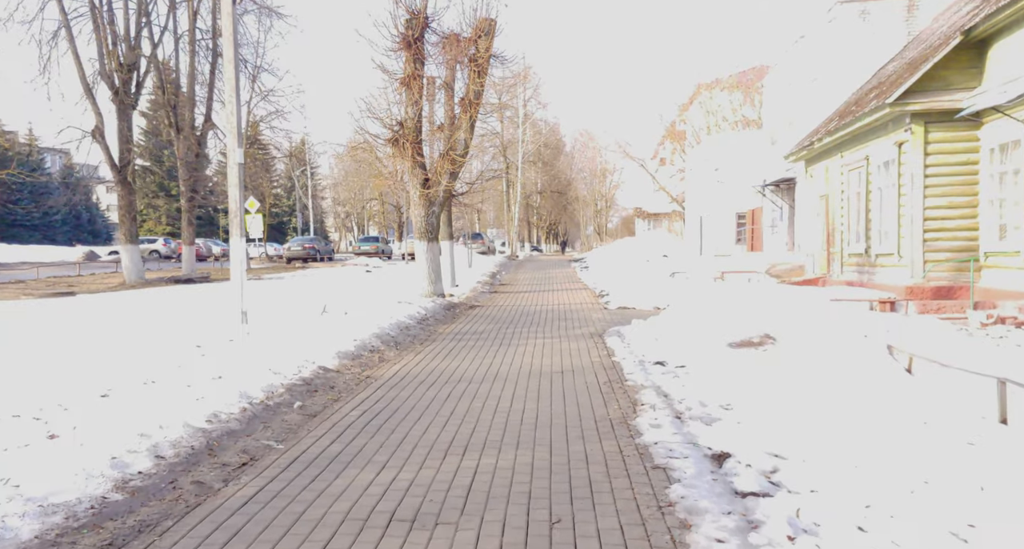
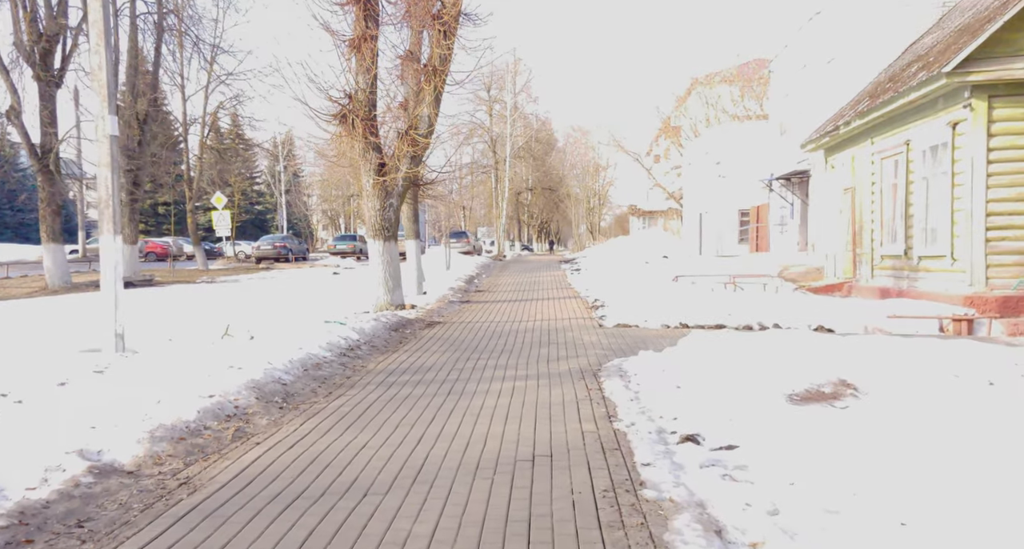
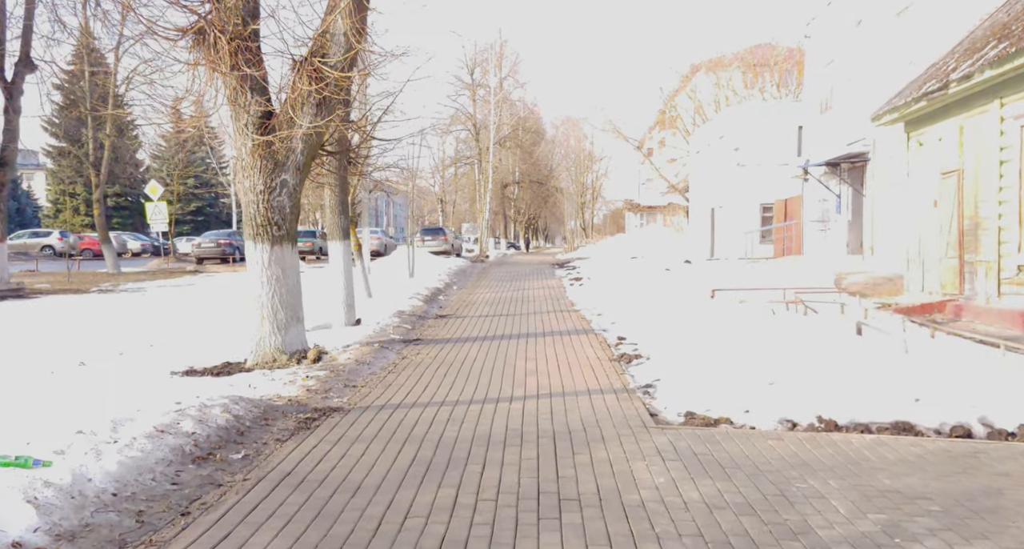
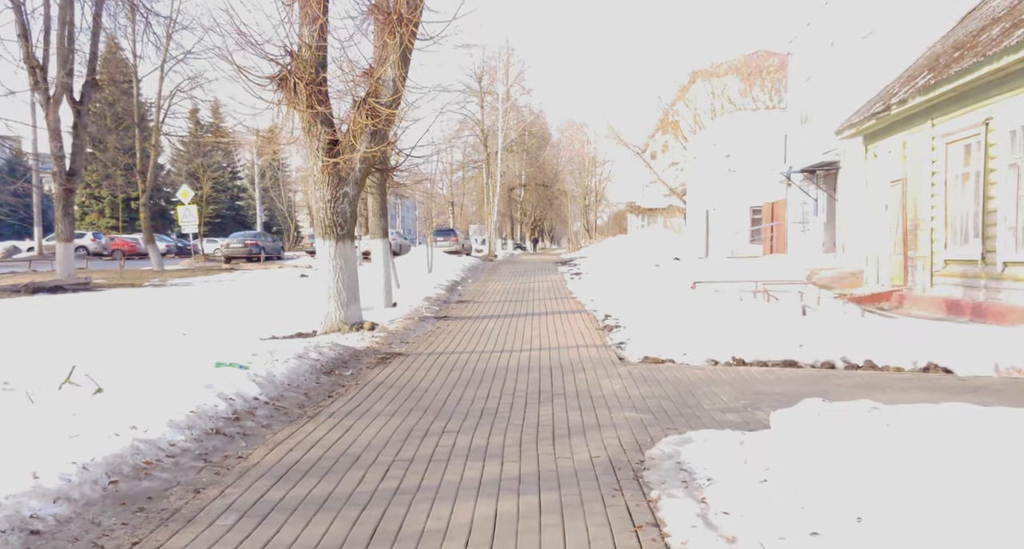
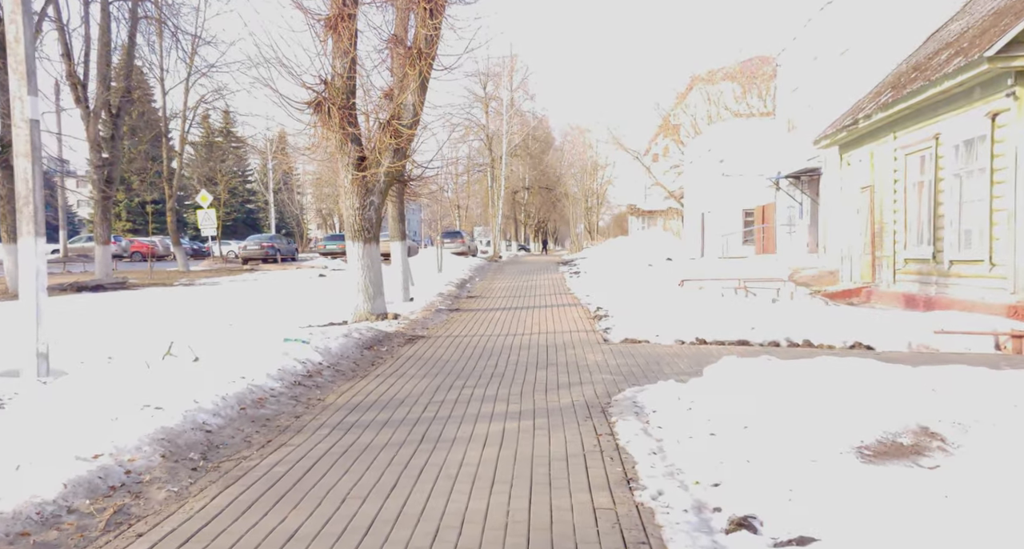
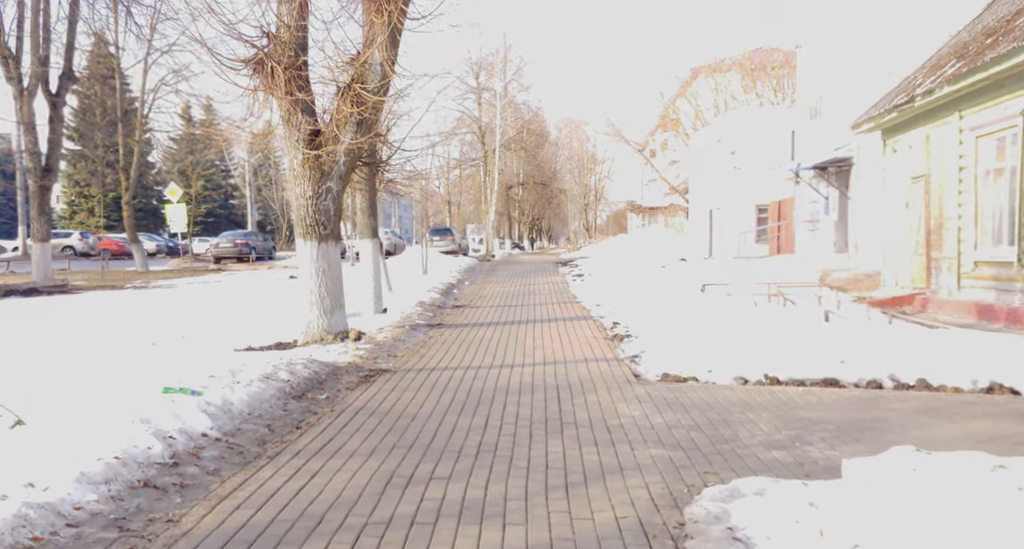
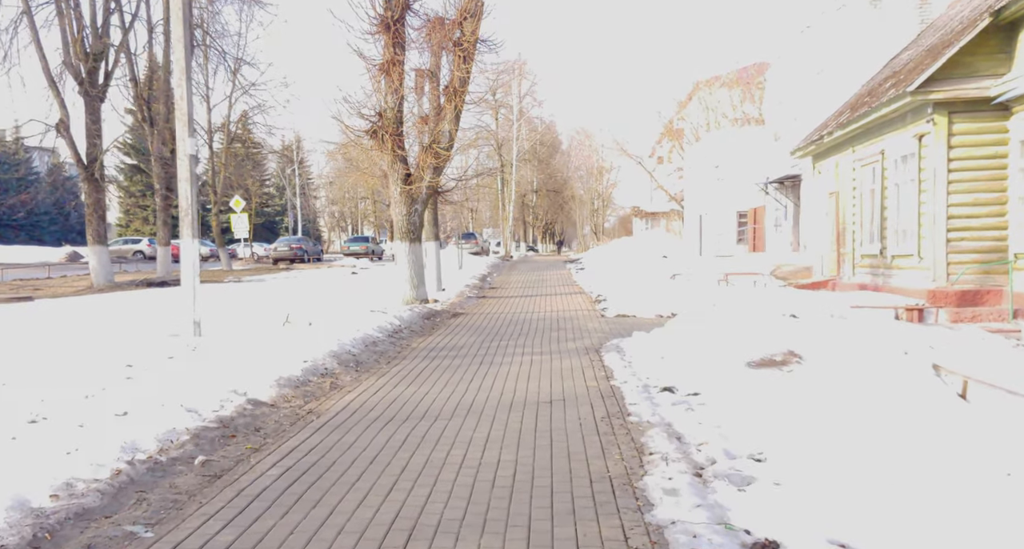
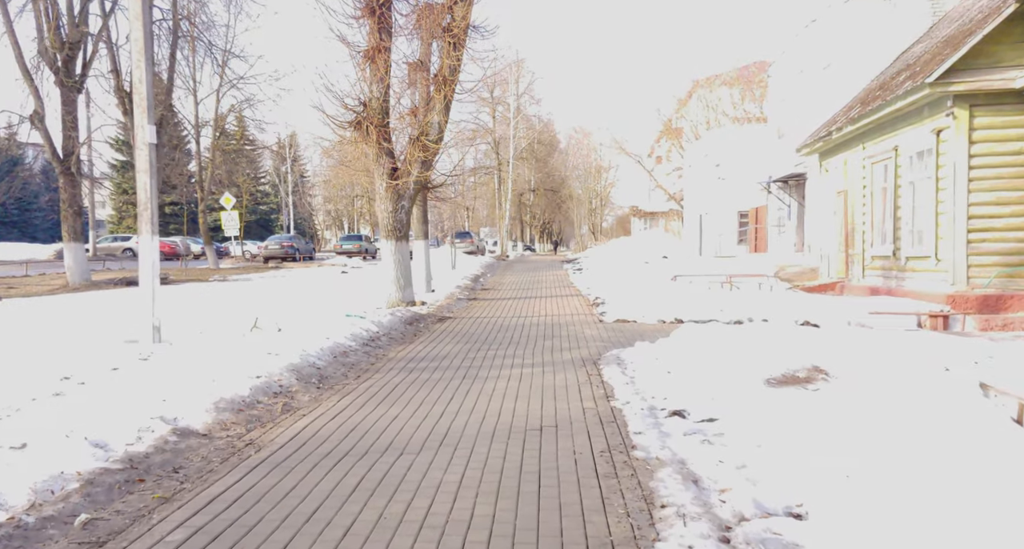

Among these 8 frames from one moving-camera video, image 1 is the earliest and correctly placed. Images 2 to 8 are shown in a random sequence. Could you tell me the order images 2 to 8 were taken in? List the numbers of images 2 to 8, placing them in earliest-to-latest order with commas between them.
7, 8, 2, 5, 4, 6, 3
